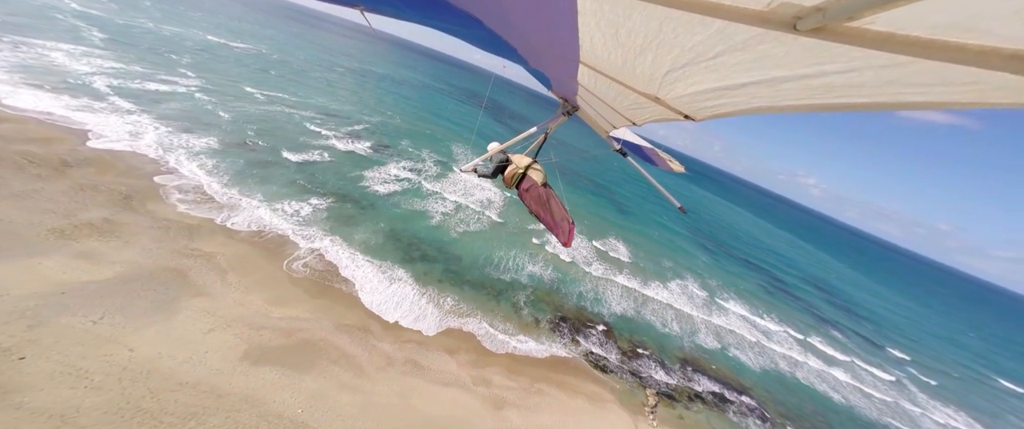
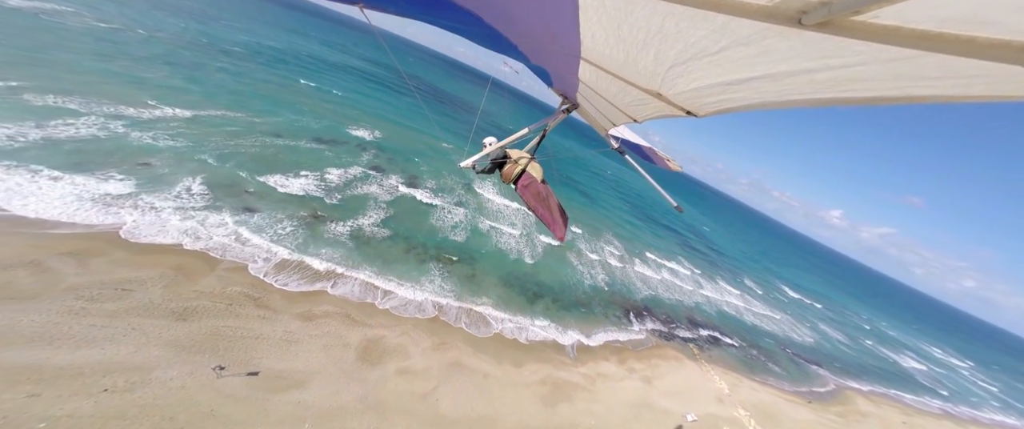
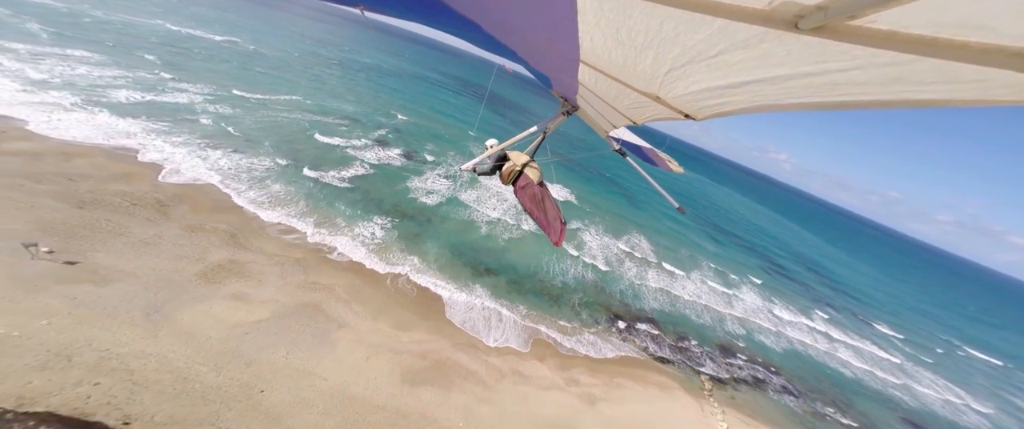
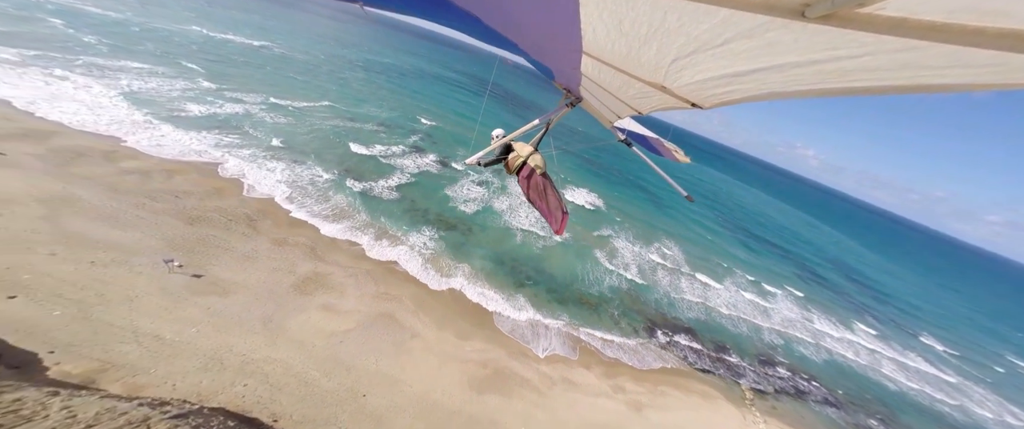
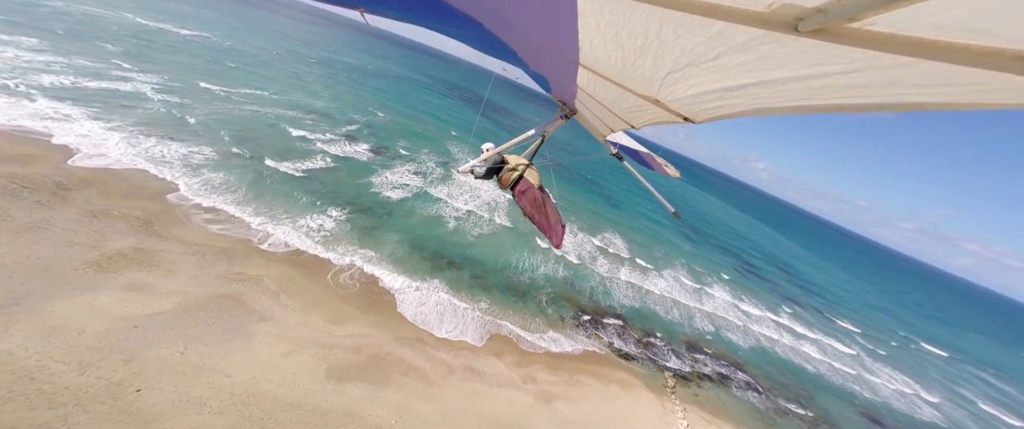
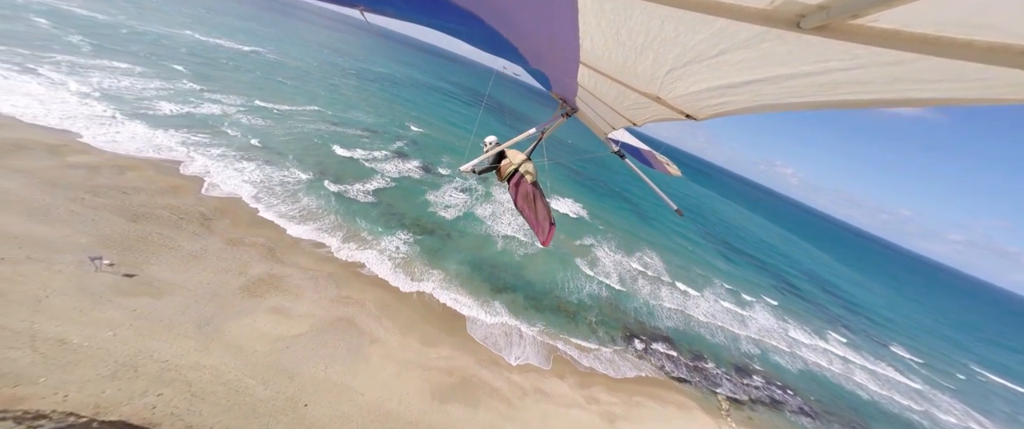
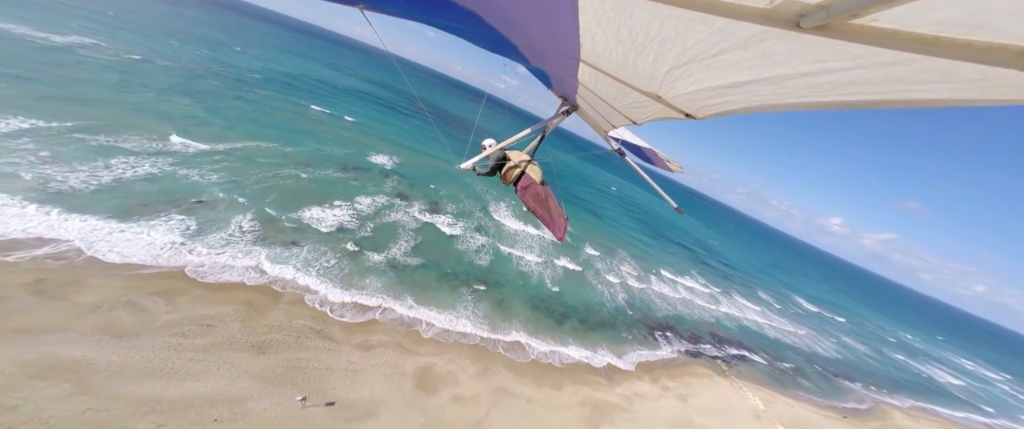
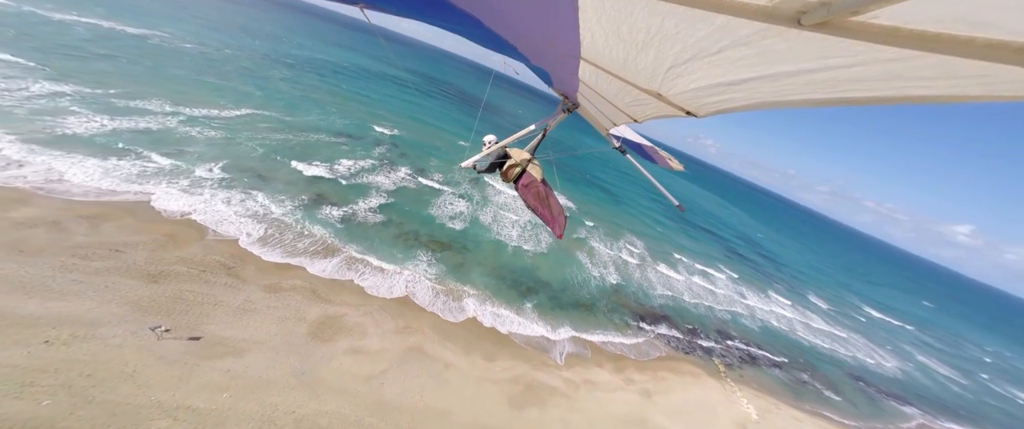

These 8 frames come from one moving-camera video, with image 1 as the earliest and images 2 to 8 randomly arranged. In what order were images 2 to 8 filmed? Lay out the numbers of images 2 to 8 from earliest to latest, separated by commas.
5, 3, 6, 4, 8, 2, 7
